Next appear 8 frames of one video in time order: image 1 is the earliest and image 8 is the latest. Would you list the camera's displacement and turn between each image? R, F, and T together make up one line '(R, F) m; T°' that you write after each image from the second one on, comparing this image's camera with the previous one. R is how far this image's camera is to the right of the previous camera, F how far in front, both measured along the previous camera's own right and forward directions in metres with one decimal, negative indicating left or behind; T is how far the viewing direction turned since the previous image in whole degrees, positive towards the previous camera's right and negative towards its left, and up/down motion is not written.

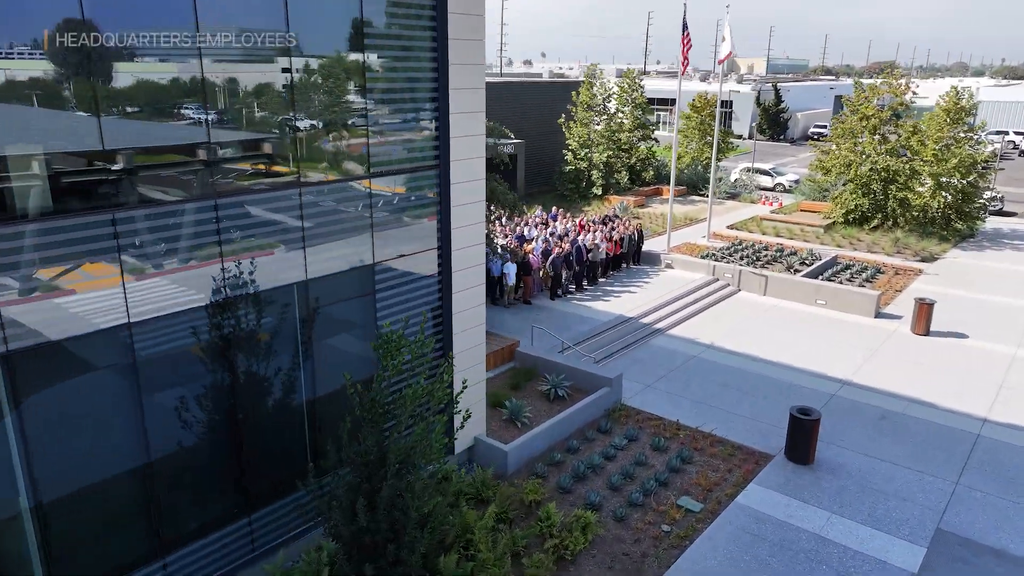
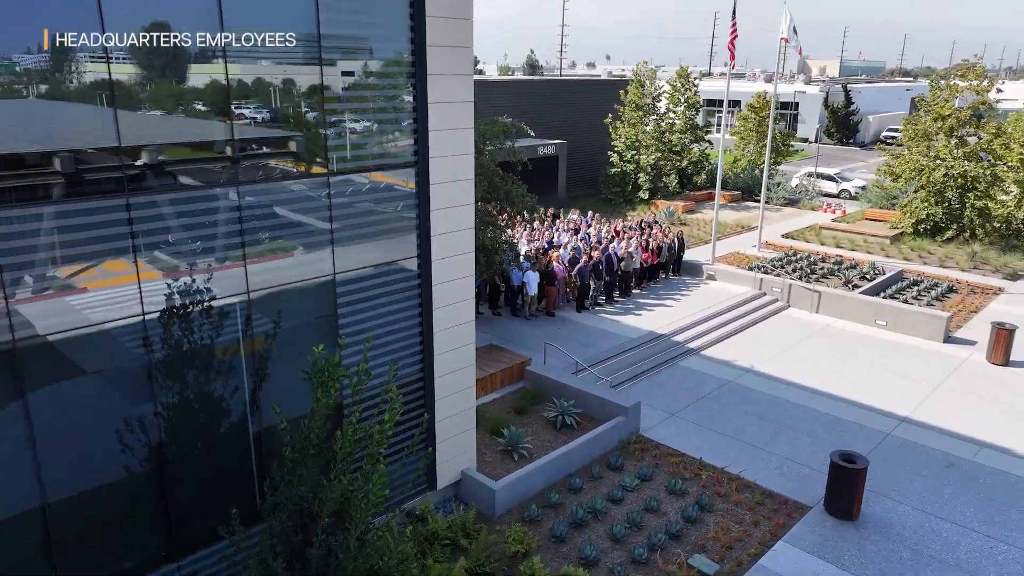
(+0.9, +1.4) m; -5°
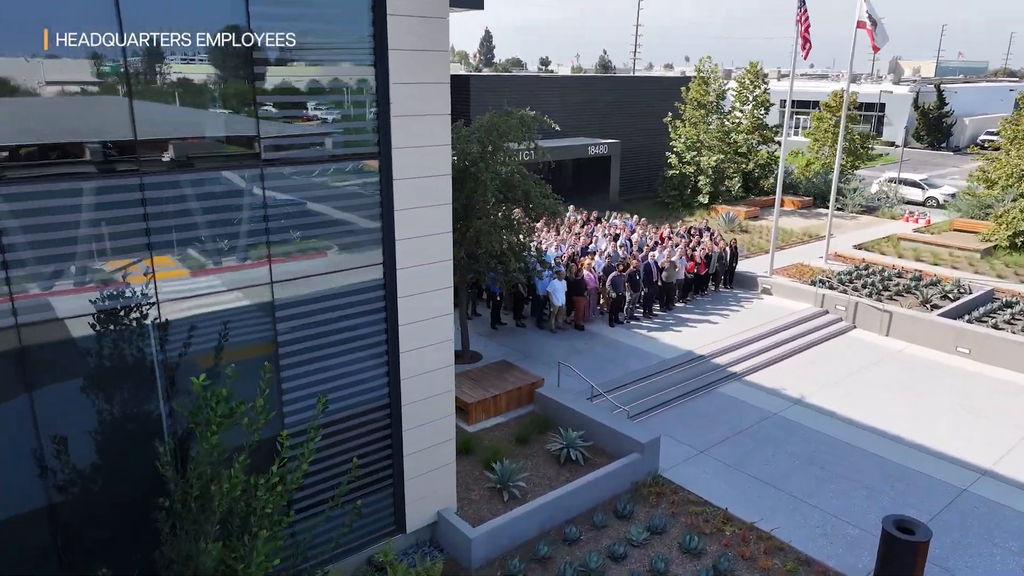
(+1.0, +1.4) m; -6°
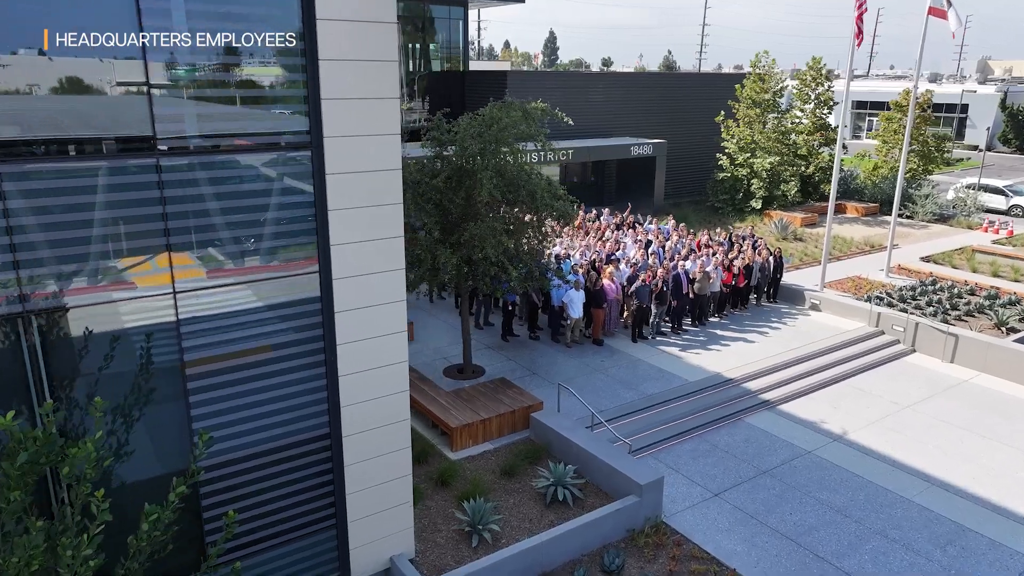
(+1.0, +1.3) m; -5°
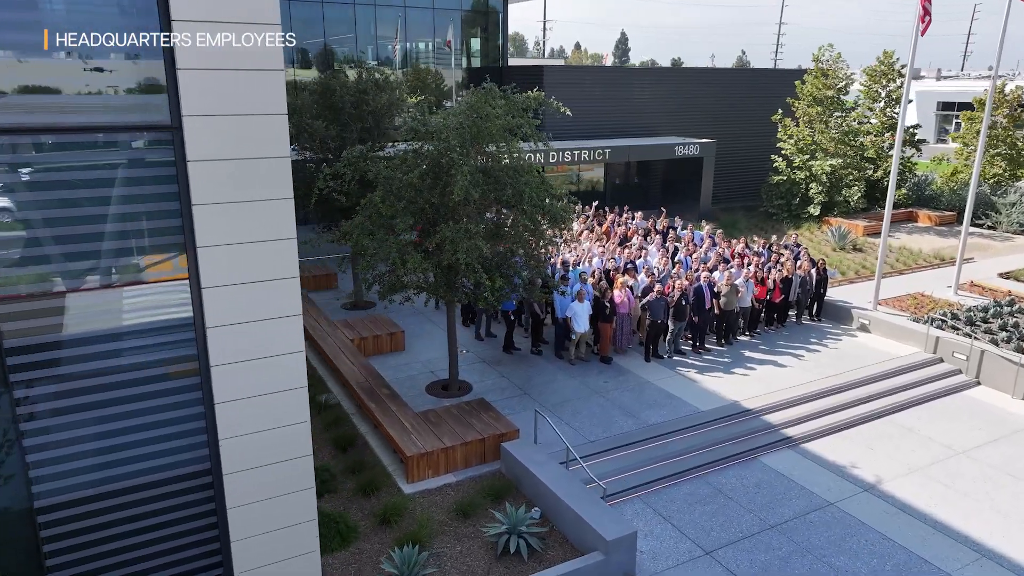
(+1.2, +1.3) m; -6°
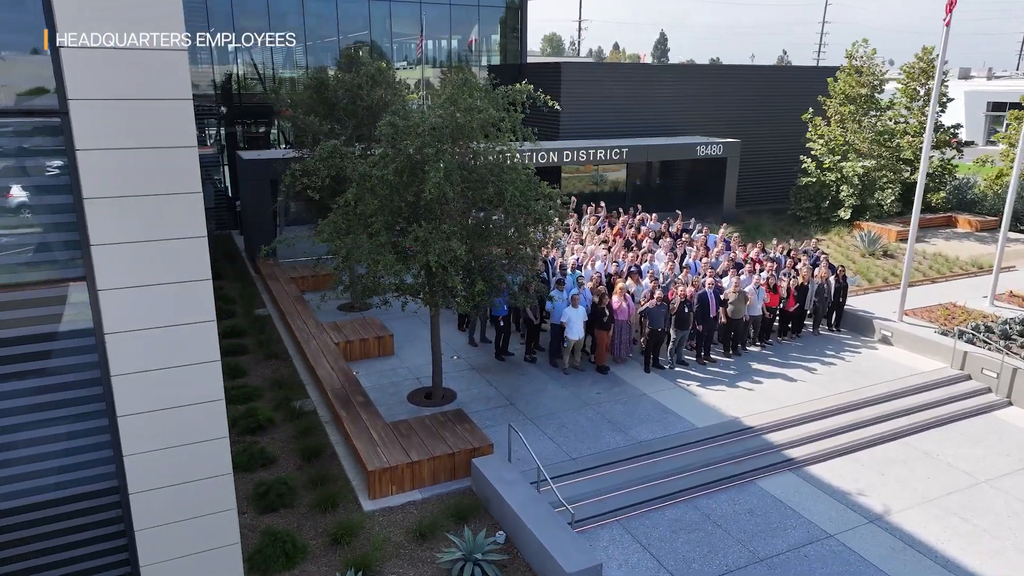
(+0.8, +0.6) m; -3°
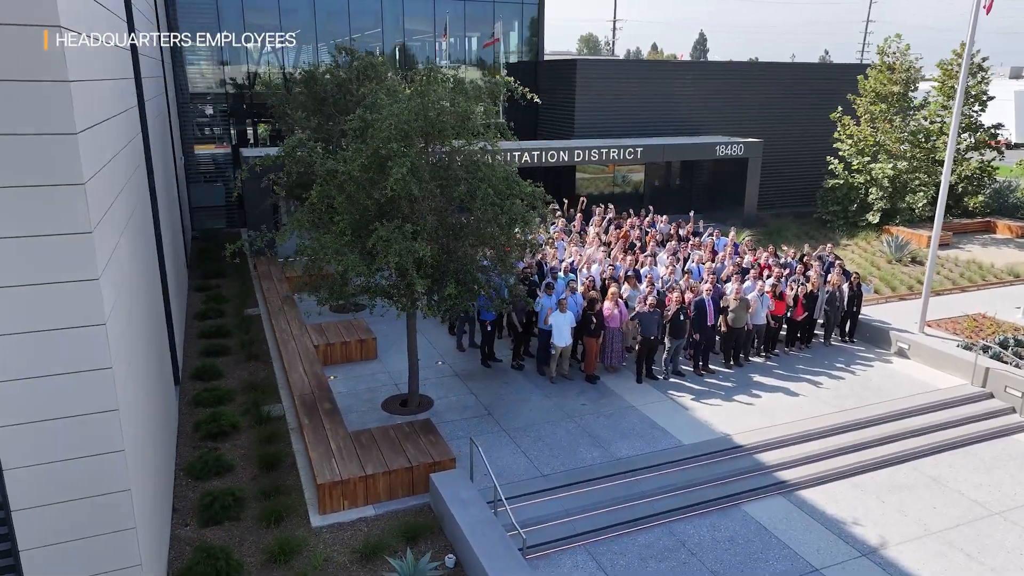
(+0.8, +0.6) m; -3°
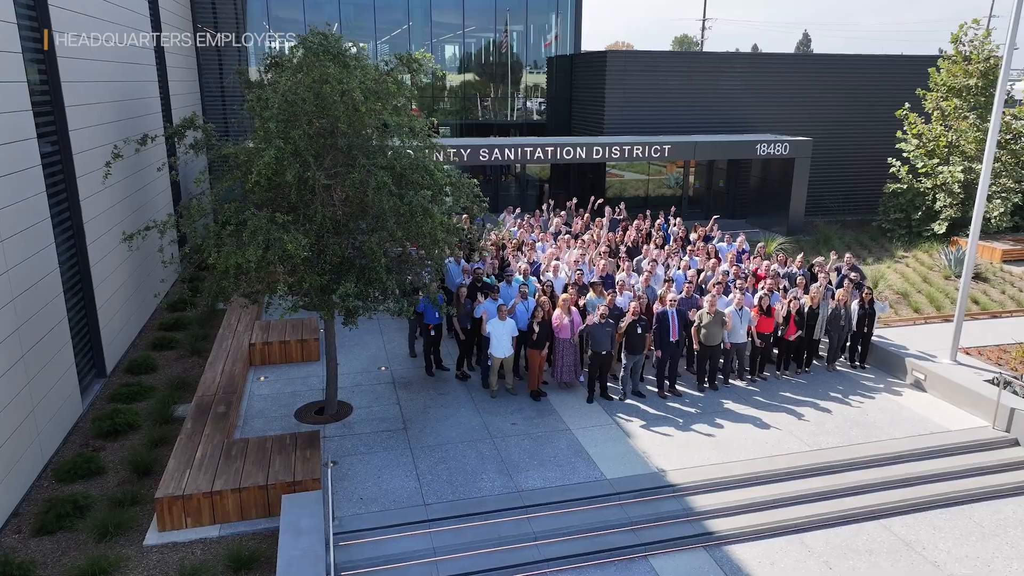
(+2.2, +1.3) m; -7°
